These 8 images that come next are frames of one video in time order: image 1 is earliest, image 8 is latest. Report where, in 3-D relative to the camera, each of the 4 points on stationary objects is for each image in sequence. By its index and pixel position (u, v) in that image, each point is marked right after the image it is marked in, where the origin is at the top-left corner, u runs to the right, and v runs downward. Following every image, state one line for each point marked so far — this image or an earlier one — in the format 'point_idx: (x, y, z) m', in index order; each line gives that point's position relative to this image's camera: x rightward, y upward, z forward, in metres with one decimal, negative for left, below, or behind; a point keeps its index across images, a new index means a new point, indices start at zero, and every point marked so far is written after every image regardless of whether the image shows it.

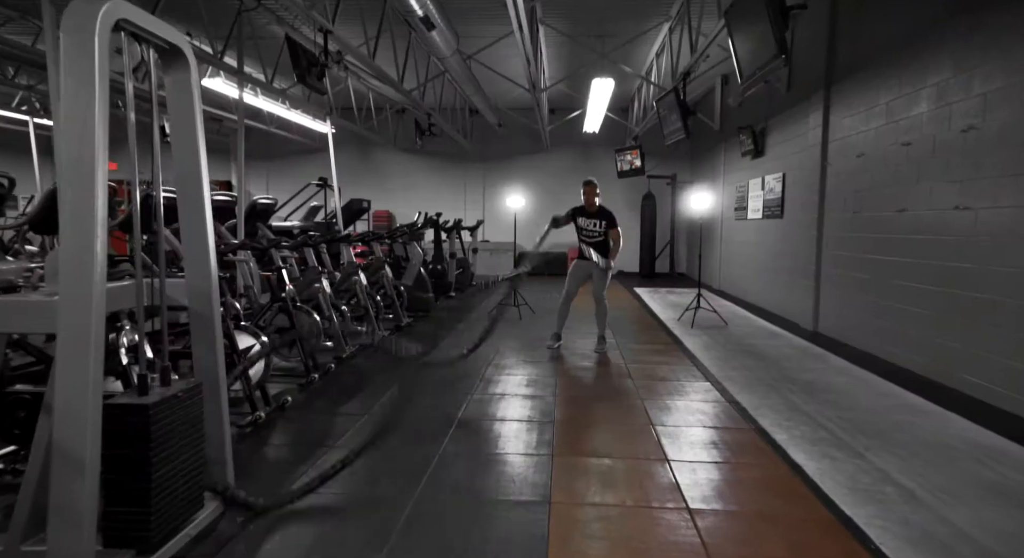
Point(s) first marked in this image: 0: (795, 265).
0: (+3.6, +0.2, +6.3) m
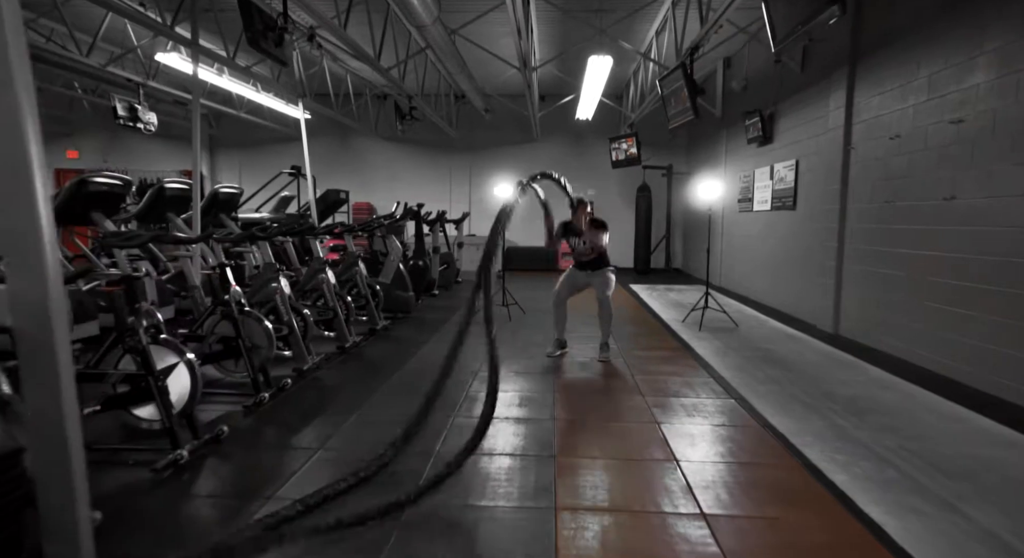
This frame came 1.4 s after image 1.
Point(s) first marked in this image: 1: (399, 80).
0: (+3.5, +0.2, +5.8) m
1: (-1.7, +3.1, +7.8) m
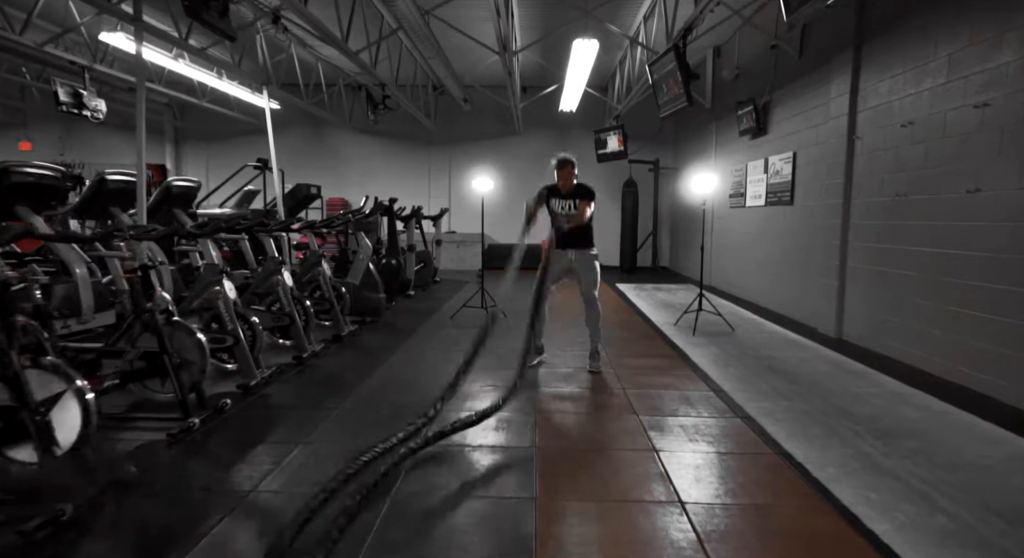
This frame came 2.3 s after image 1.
0: (+3.2, +0.2, +5.4) m
1: (-2.0, +3.1, +7.2) m
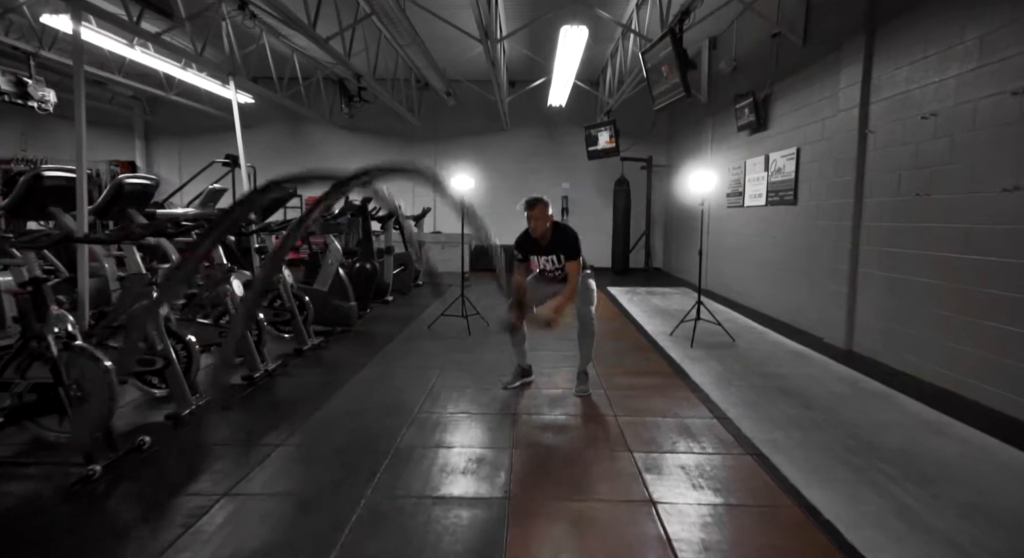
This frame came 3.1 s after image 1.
0: (+3.1, +0.2, +5.0) m
1: (-2.2, +3.0, +6.8) m
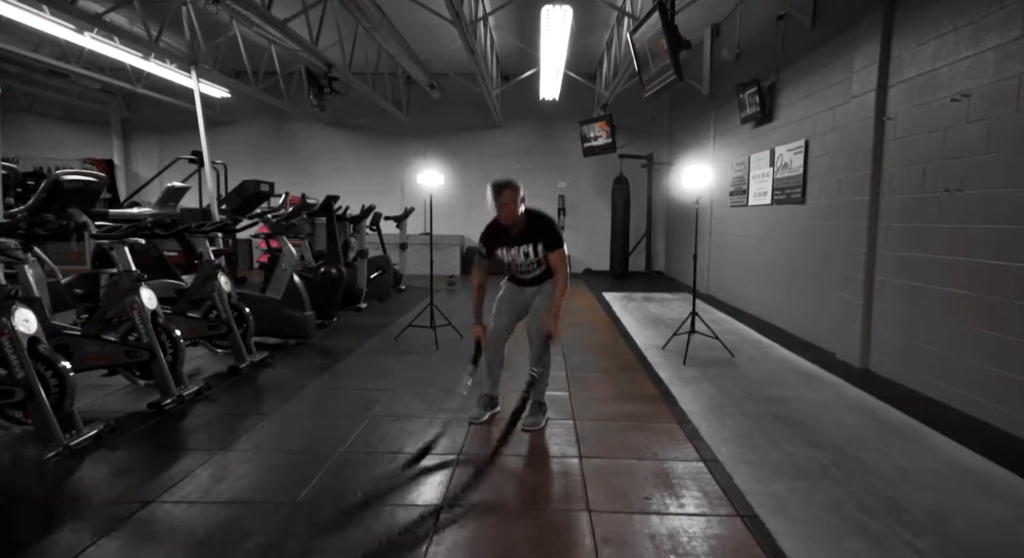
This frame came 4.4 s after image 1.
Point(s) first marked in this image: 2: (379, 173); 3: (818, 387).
0: (+2.8, +0.1, +4.5) m
1: (-2.4, +2.9, +6.3) m
2: (-3.0, +2.4, +11.6) m
3: (+2.2, -0.8, +3.6) m
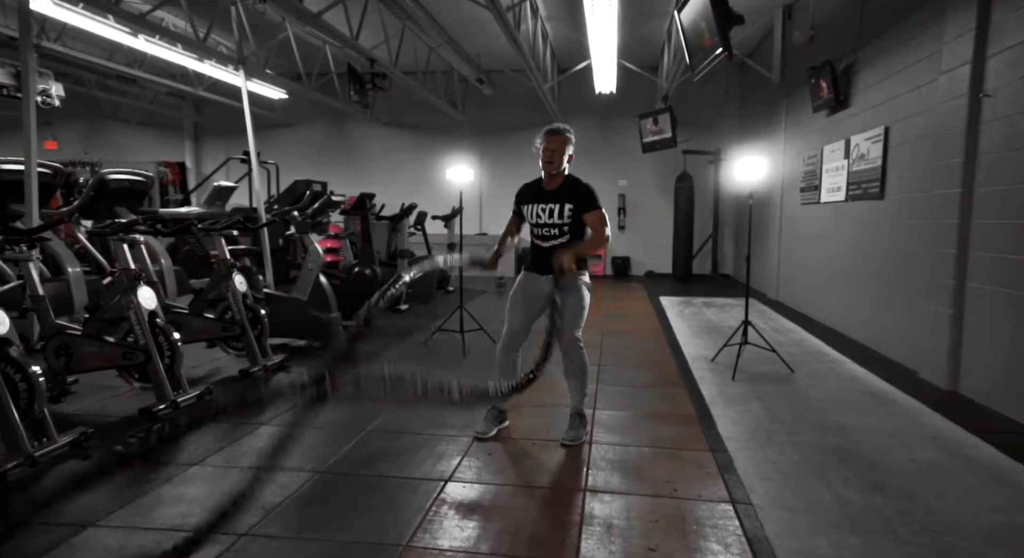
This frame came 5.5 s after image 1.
0: (+3.0, 0.0, +3.8) m
1: (-1.9, +3.0, +6.2) m
2: (-1.9, +2.5, +11.6) m
3: (+2.3, -0.8, +3.0) m
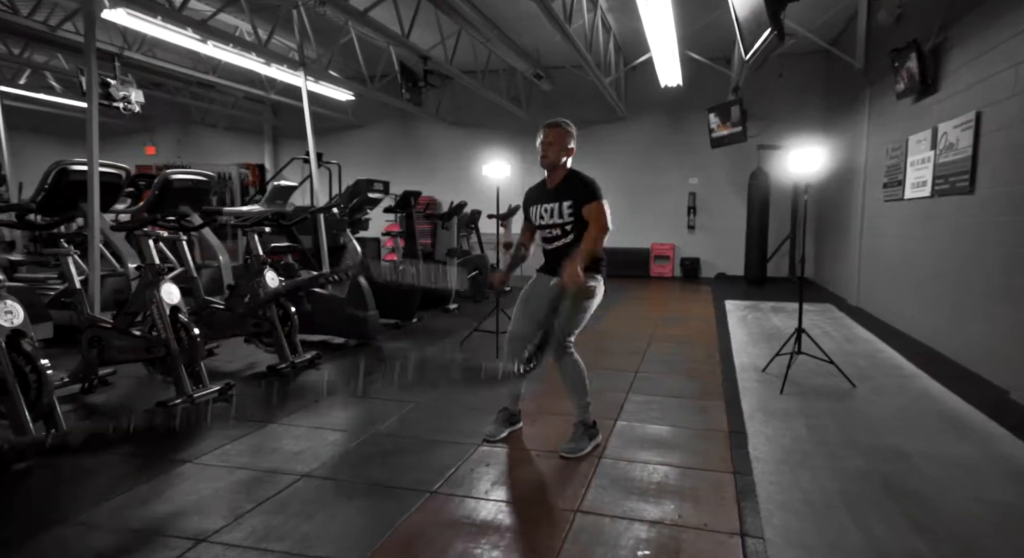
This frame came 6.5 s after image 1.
0: (+3.2, 0.0, +3.3) m
1: (-1.3, +3.0, +6.4) m
2: (-0.5, +2.5, +11.6) m
3: (+2.4, -0.8, +2.6) m
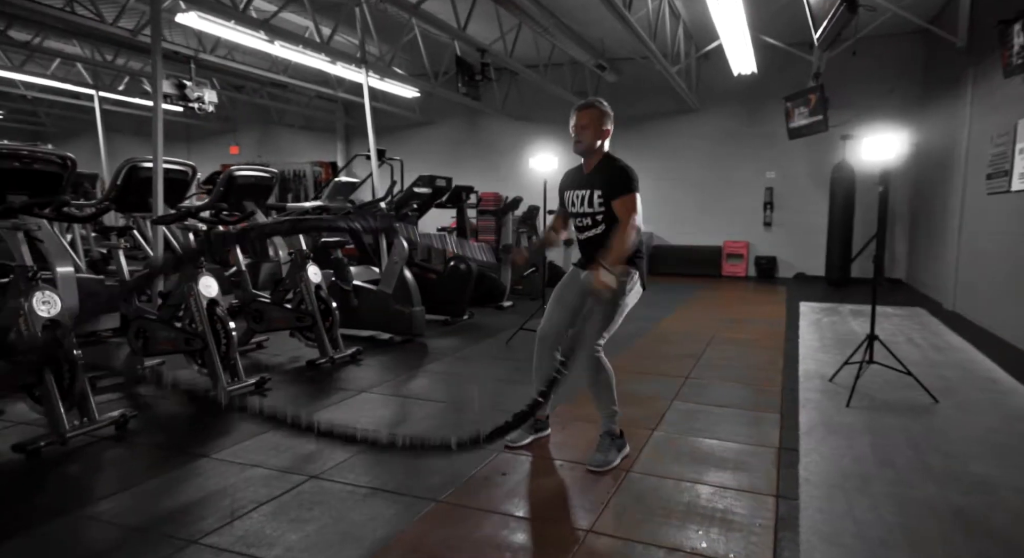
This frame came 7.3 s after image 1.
0: (+3.4, -0.1, +2.8) m
1: (-0.6, +3.1, +6.4) m
2: (+0.8, +2.6, +11.5) m
3: (+2.5, -0.9, +2.2) m
